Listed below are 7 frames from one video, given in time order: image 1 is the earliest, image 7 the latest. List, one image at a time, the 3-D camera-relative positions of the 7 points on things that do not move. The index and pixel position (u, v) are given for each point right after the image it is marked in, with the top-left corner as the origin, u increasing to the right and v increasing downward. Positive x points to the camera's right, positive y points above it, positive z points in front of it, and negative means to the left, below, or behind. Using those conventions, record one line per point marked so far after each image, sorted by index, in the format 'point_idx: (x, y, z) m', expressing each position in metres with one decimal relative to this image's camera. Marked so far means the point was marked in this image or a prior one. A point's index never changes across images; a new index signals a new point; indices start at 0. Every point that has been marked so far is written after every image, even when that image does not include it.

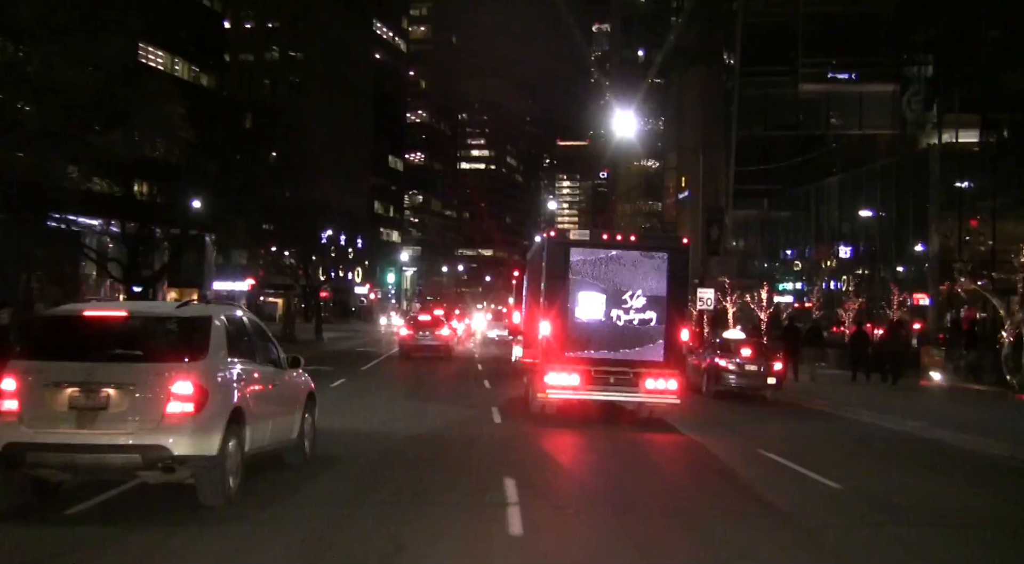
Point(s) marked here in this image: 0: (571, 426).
0: (+0.6, -2.7, +18.8) m
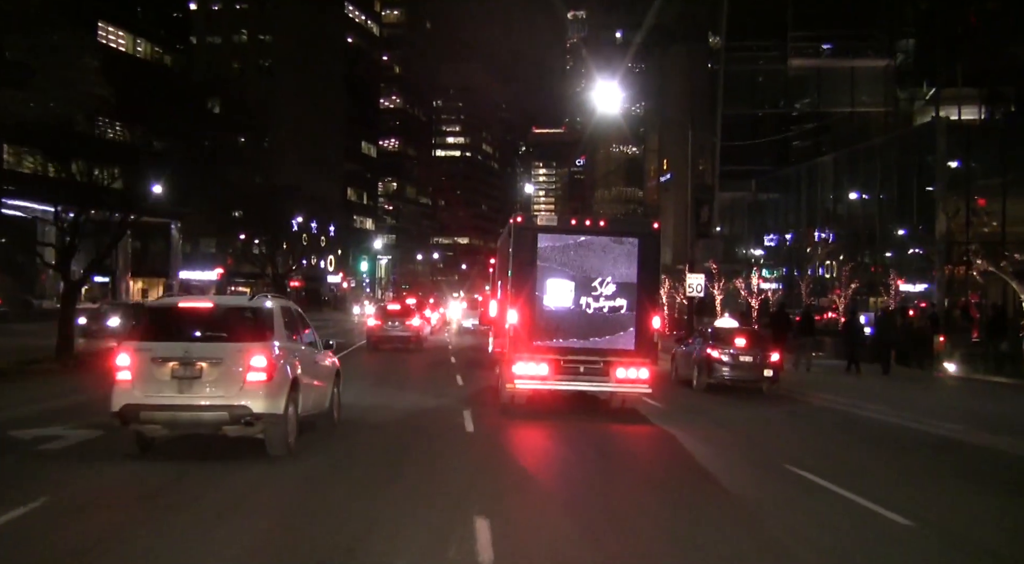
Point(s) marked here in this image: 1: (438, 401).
0: (+0.2, -2.5, +17.8) m
1: (-1.6, -2.4, +19.9) m
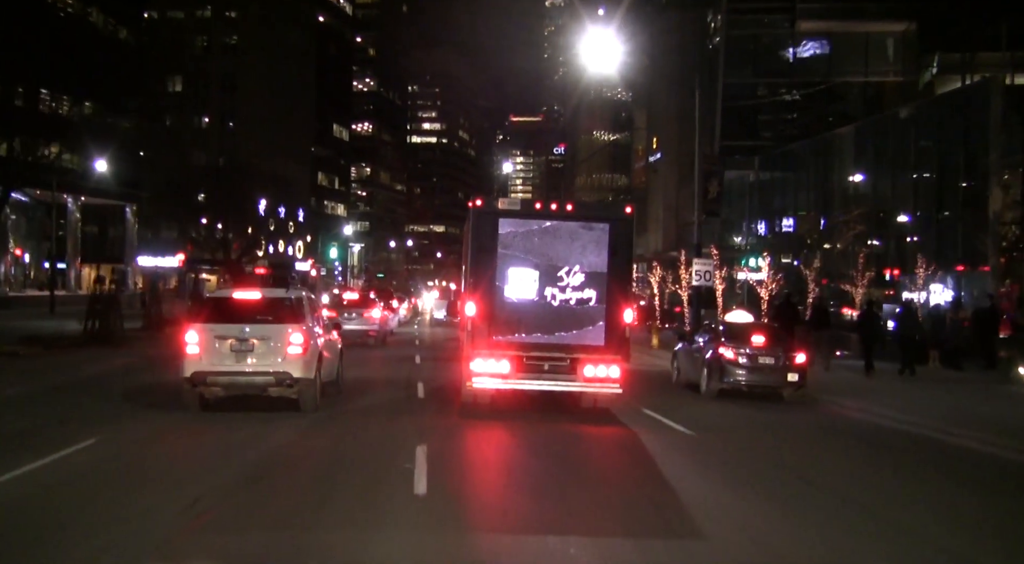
0: (-0.2, -2.2, +15.8) m
1: (-2.0, -2.2, +17.8) m
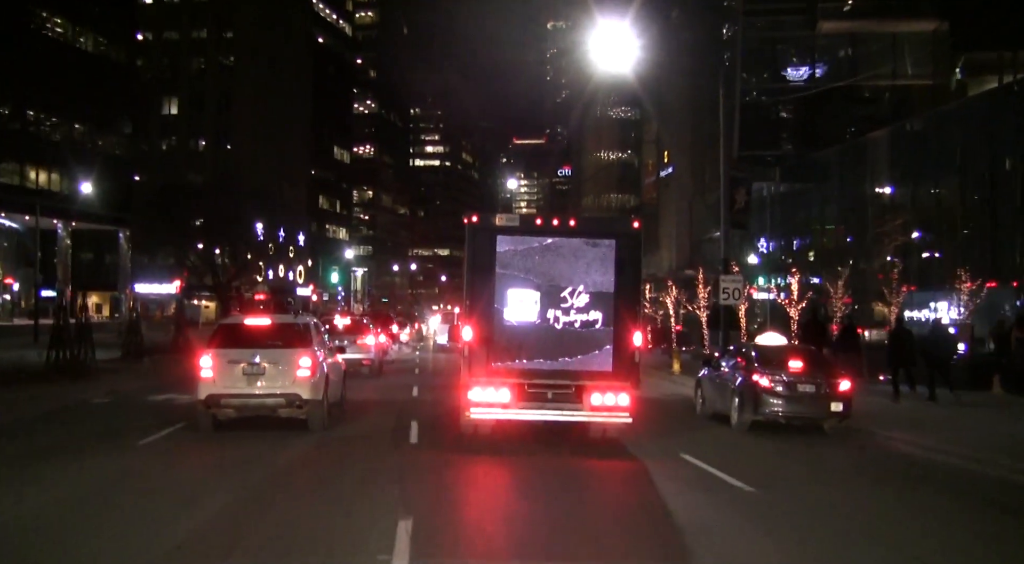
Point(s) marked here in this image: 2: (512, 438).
0: (-0.1, -2.6, +14.6) m
1: (-2.0, -2.6, +16.6) m
2: (+0.1, -2.6, +15.8) m
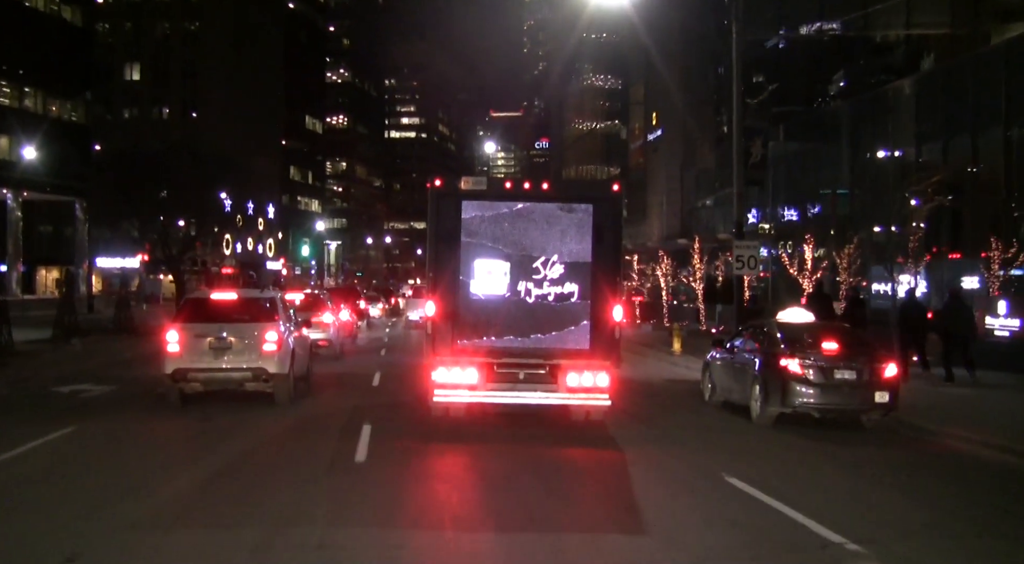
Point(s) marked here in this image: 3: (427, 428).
0: (-0.6, -2.2, +13.3) m
1: (-2.5, -2.1, +15.3) m
2: (-0.4, -2.1, +14.5) m
3: (-1.2, -2.1, +14.1) m
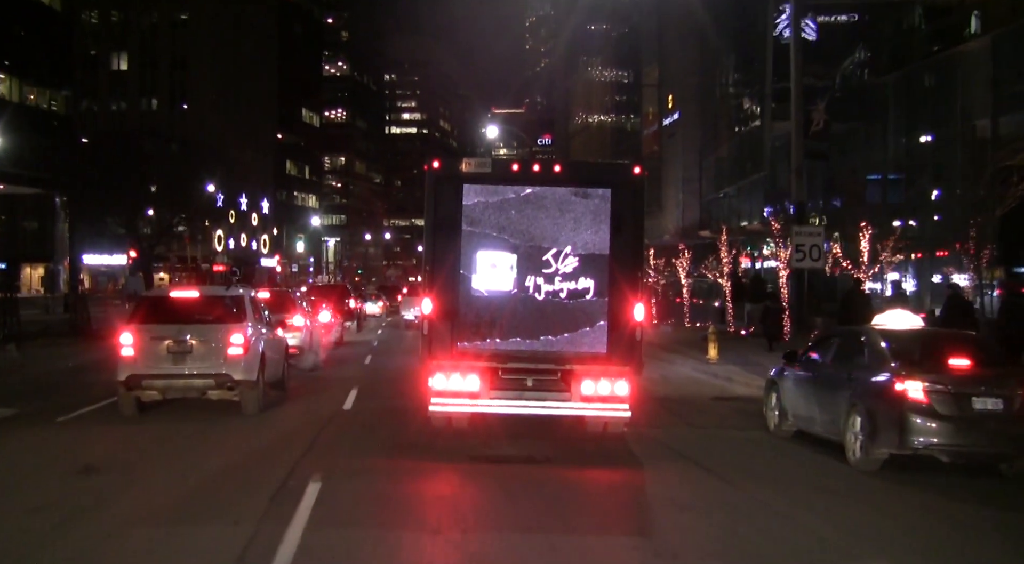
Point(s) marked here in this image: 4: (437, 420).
0: (-0.5, -2.1, +11.6) m
1: (-2.4, -2.0, +13.6) m
2: (-0.3, -2.1, +12.8) m
3: (-1.2, -2.1, +12.4) m
4: (-0.9, -1.7, +11.8) m
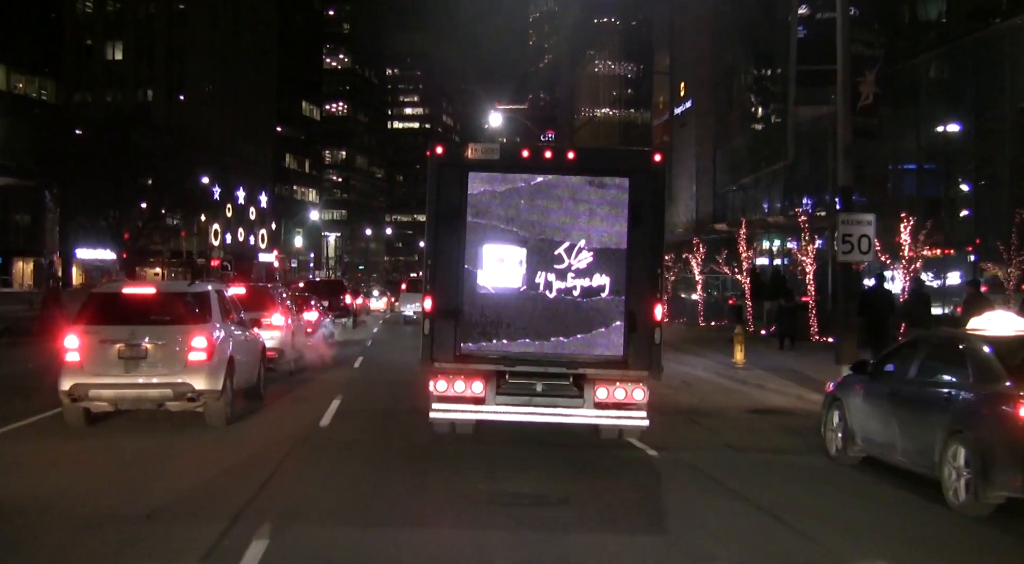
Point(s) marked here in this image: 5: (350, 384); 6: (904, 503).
0: (-0.4, -2.1, +10.6) m
1: (-2.3, -2.0, +12.6) m
2: (-0.2, -2.0, +11.8) m
3: (-1.1, -2.0, +11.4) m
4: (-0.9, -1.6, +10.8) m
5: (-2.8, -1.8, +17.4) m
6: (+3.5, -2.0, +8.8) m
